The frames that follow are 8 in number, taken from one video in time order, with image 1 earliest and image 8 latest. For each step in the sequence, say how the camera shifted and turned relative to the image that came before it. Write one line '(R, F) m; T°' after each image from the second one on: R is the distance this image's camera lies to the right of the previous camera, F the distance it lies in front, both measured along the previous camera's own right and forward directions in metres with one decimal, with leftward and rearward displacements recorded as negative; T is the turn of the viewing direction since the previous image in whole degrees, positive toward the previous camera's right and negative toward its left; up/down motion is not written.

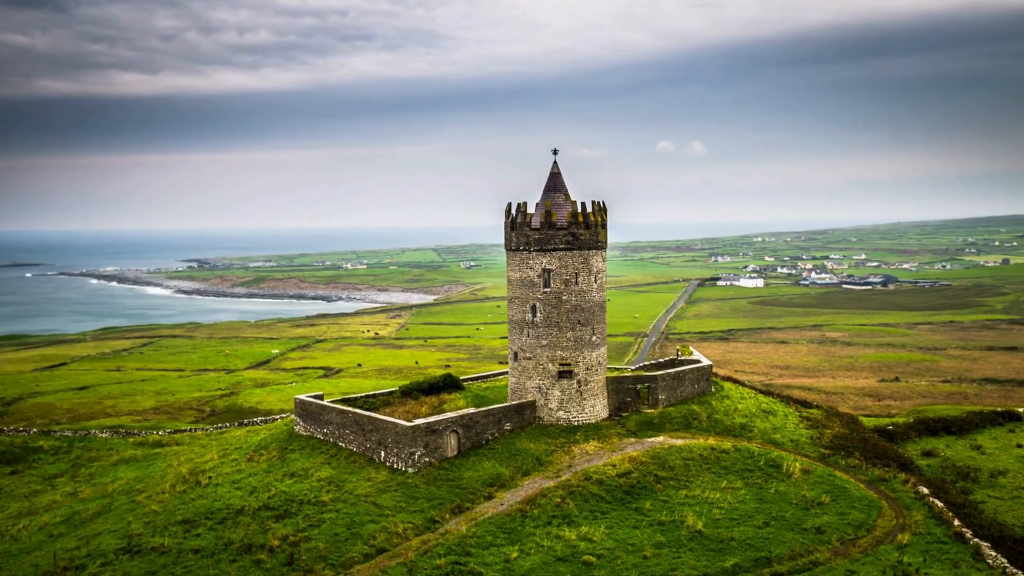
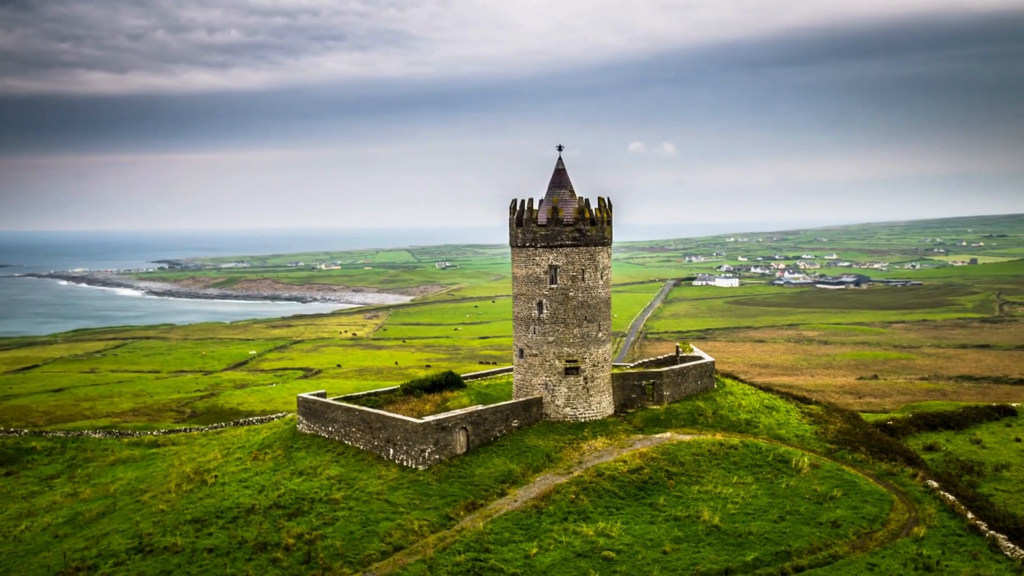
(-1.0, +0.1) m; +1°
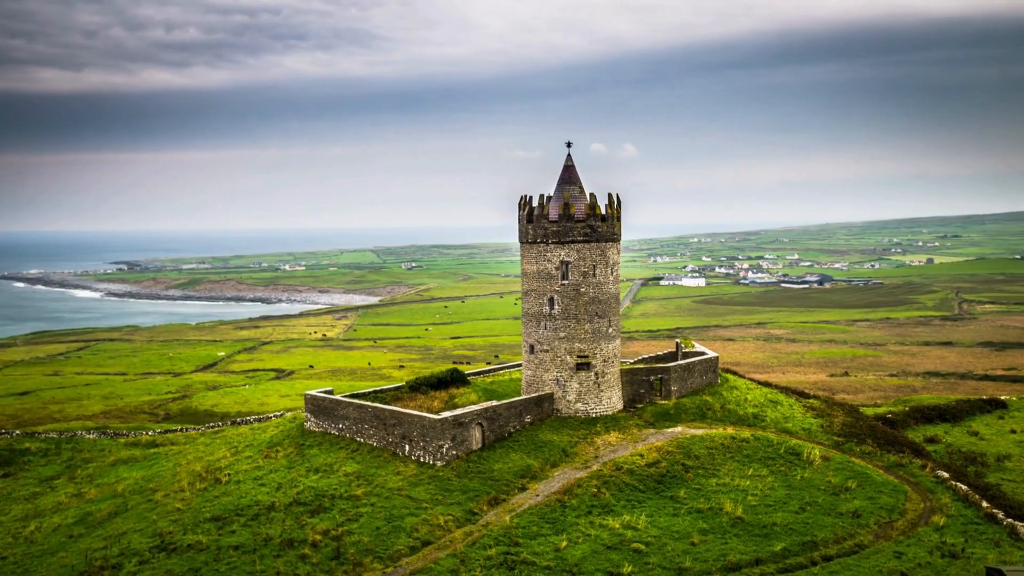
(-1.4, 0.0) m; +2°
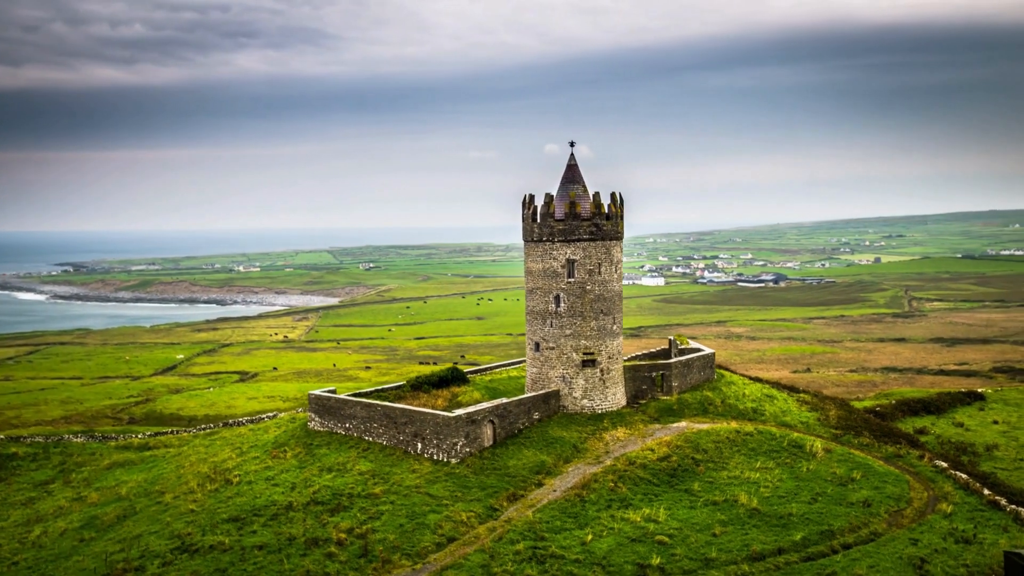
(-1.5, -0.1) m; +2°
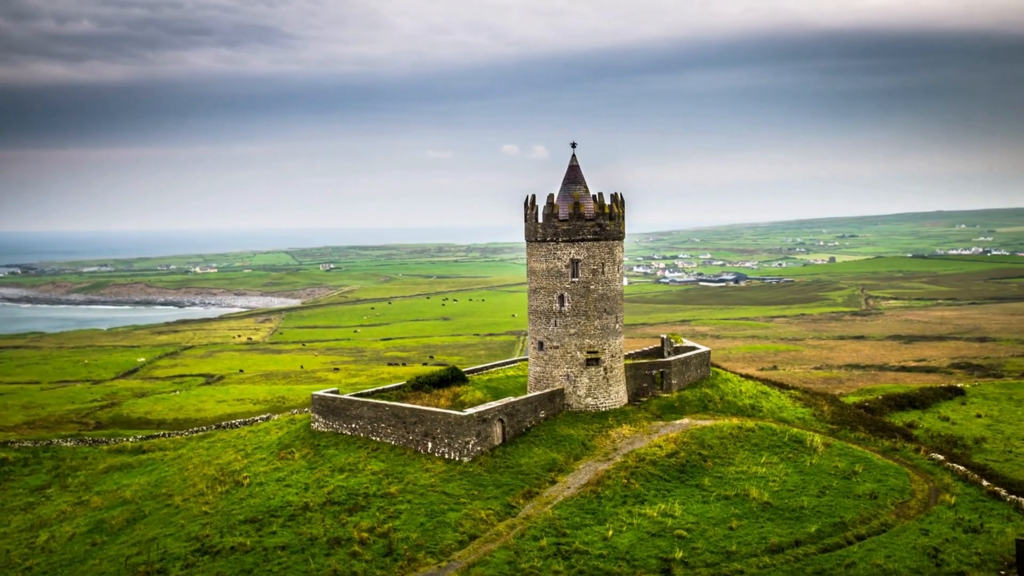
(-1.3, -0.2) m; +2°
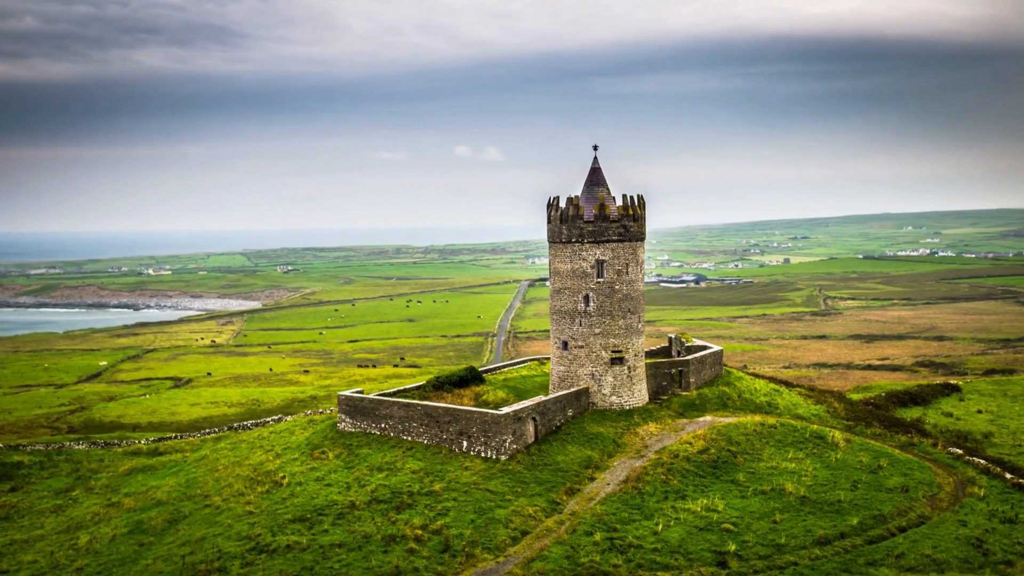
(-2.1, -0.4) m; +2°
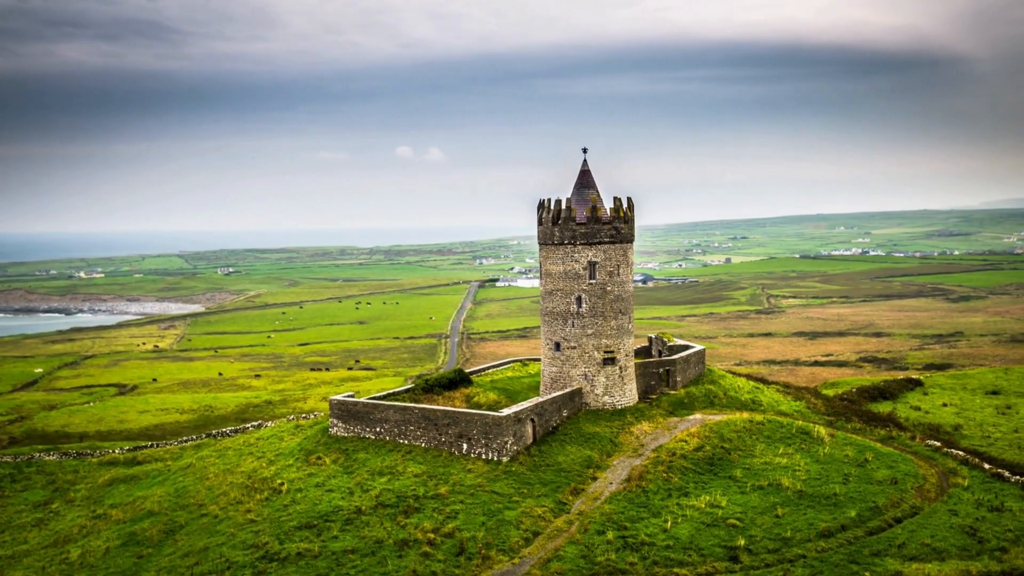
(-1.5, -0.1) m; +3°
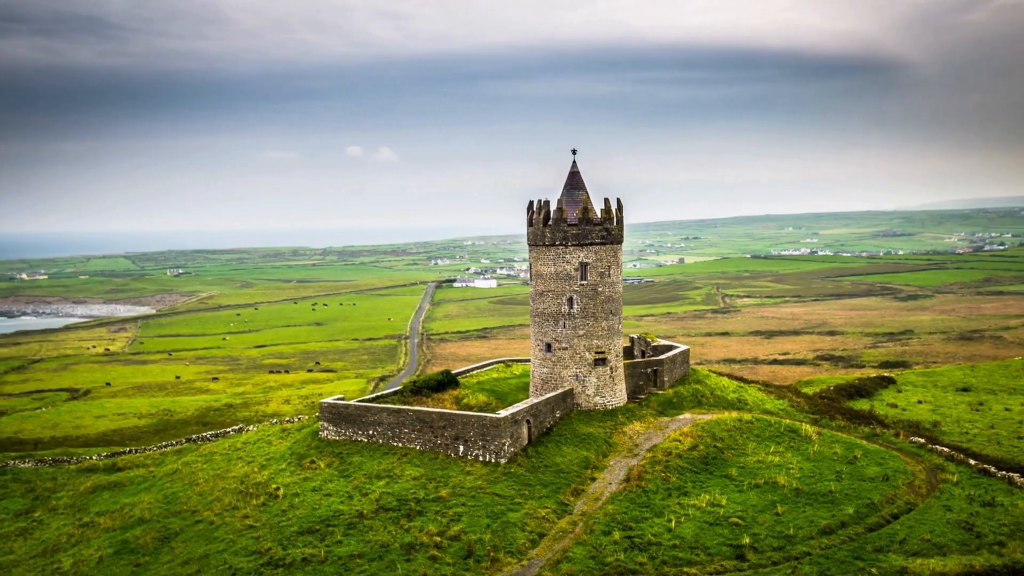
(-1.1, 0.0) m; +3°
